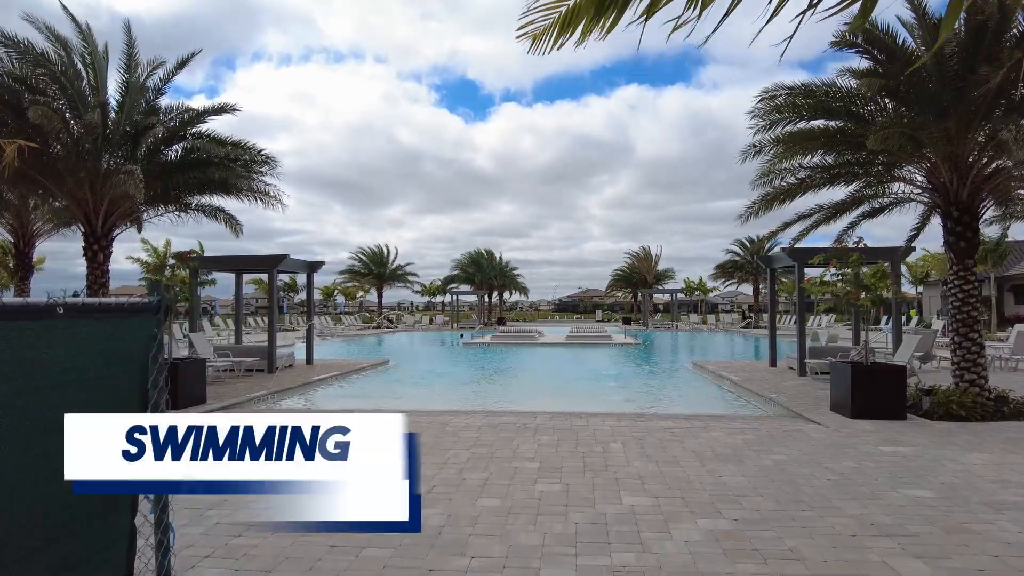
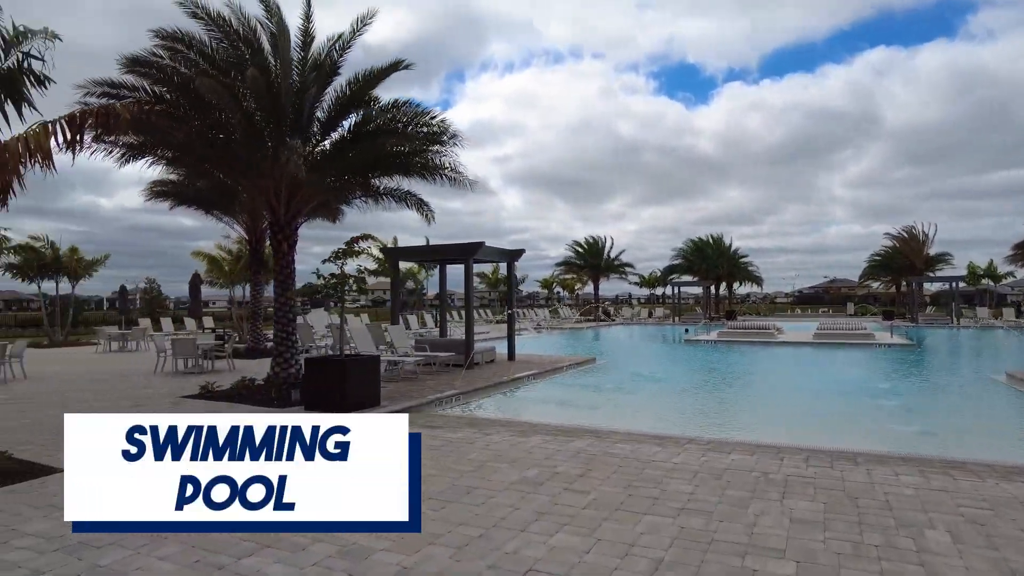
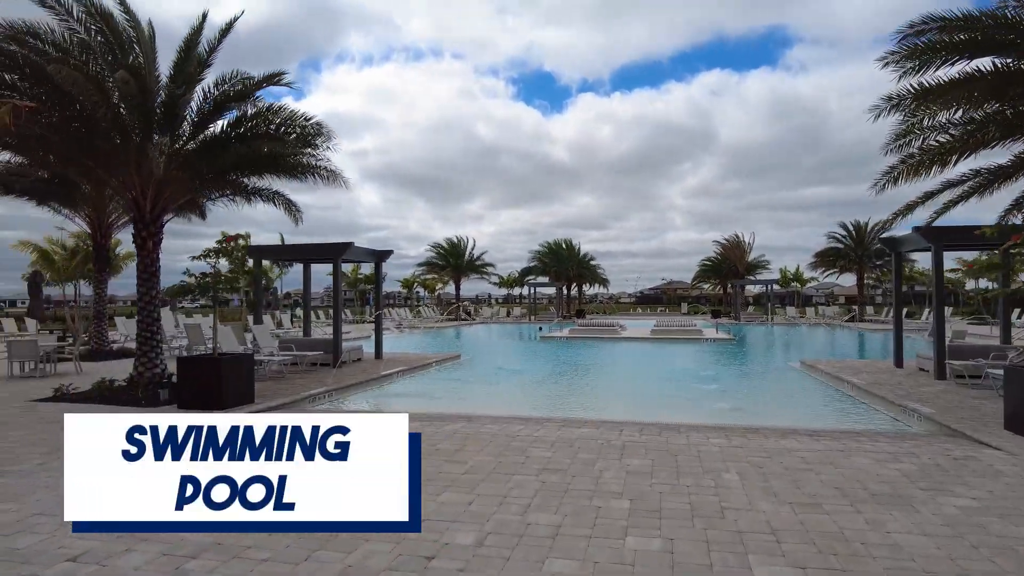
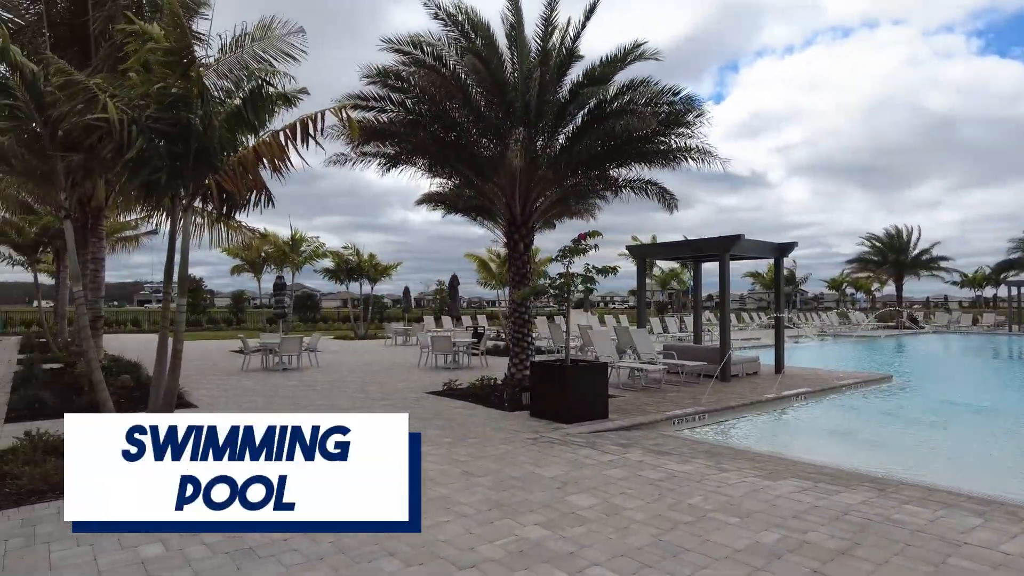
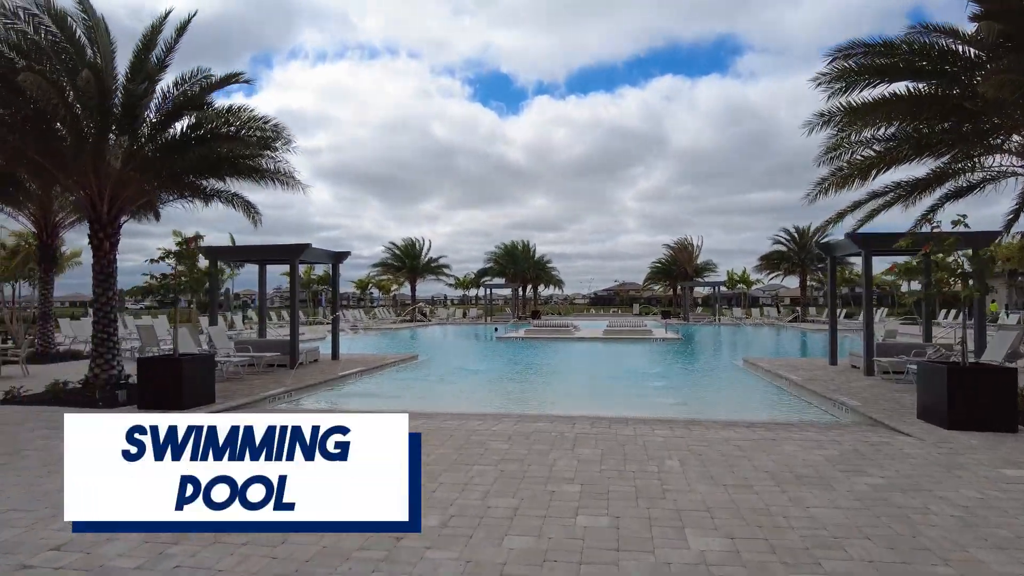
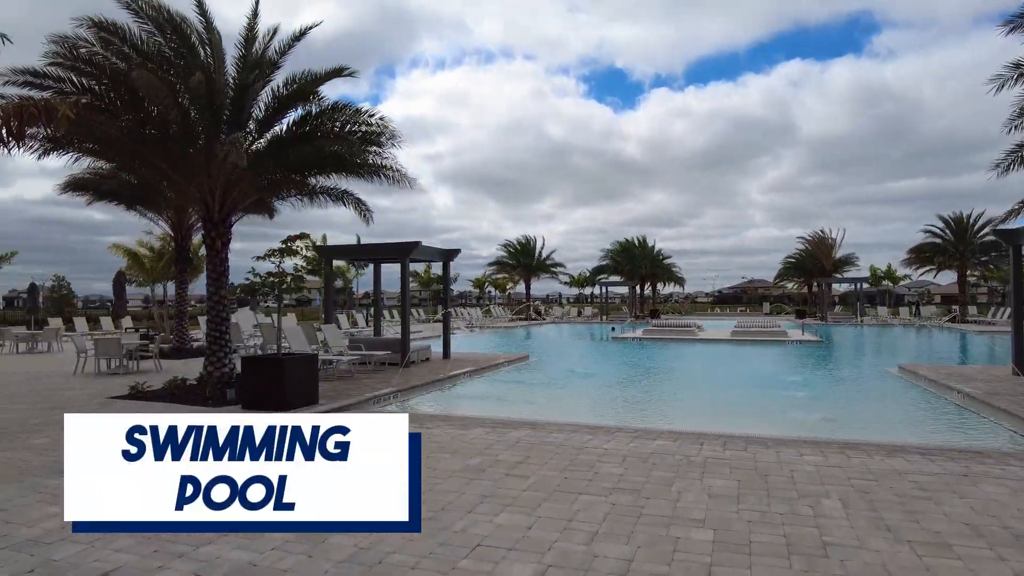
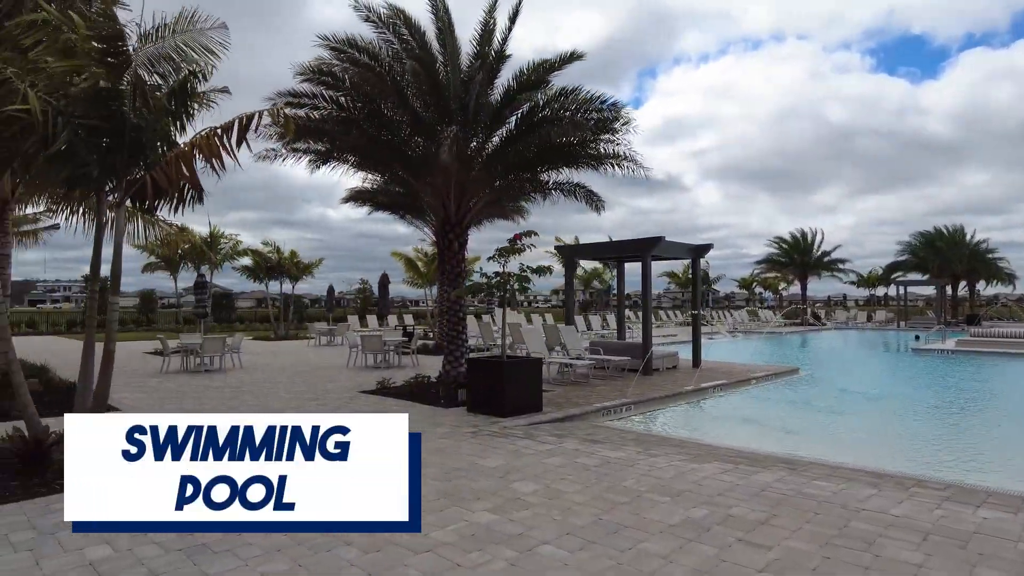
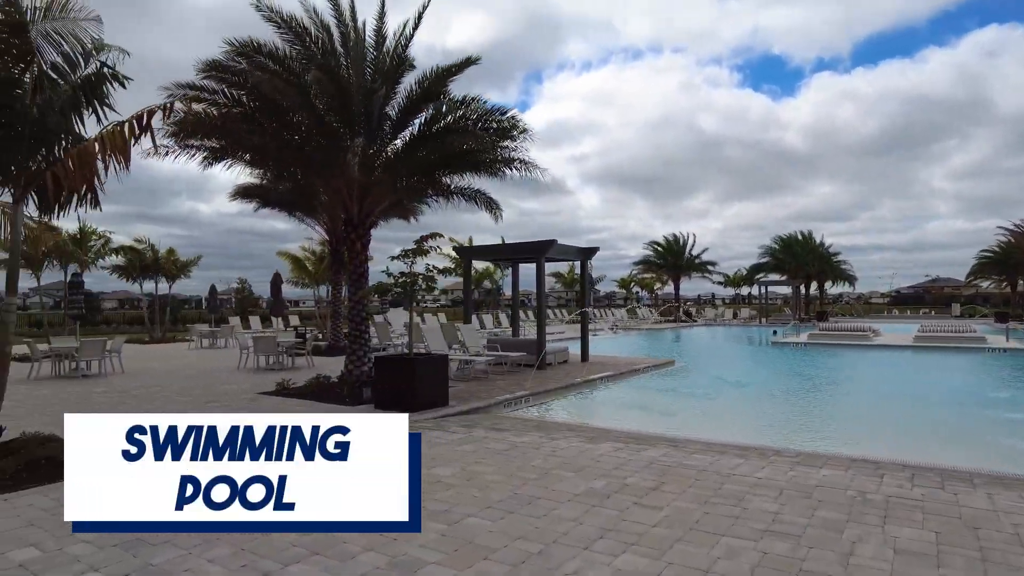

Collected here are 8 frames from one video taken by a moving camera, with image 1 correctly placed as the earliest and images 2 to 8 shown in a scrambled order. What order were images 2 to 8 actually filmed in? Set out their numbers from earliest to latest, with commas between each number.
5, 3, 6, 2, 8, 7, 4
